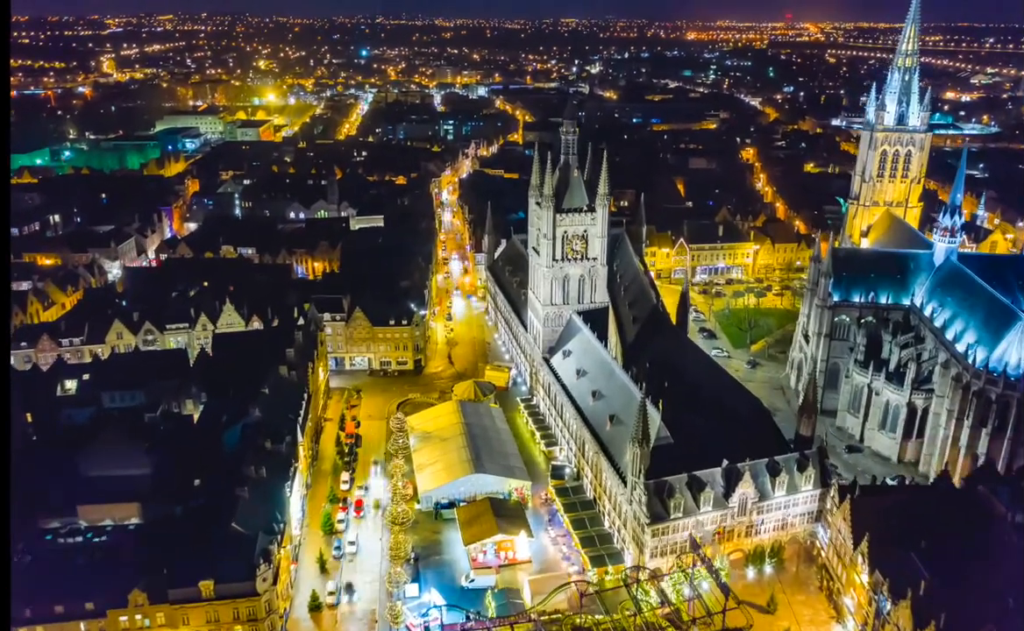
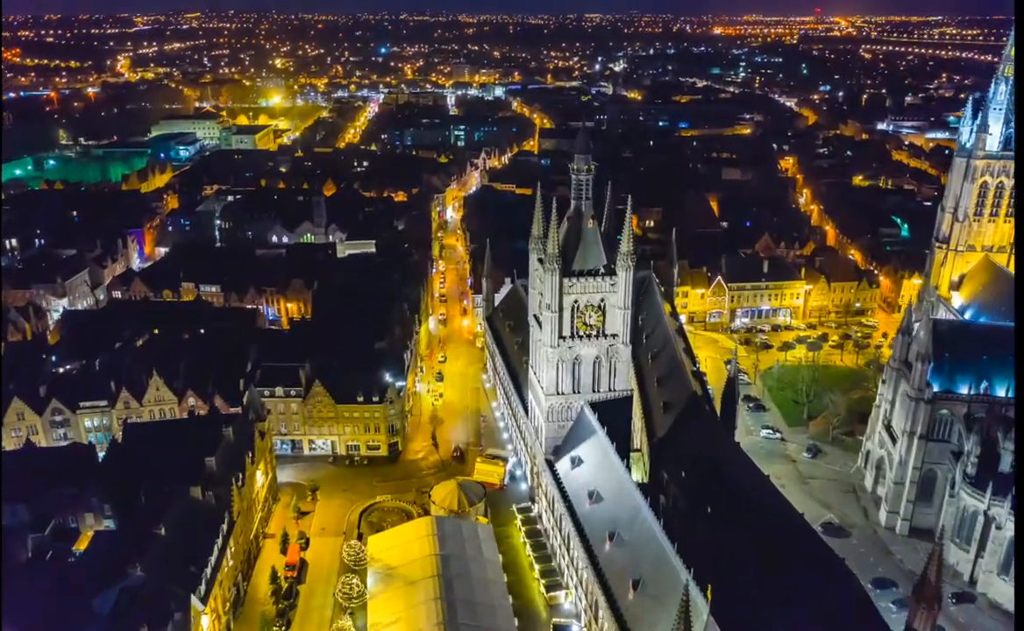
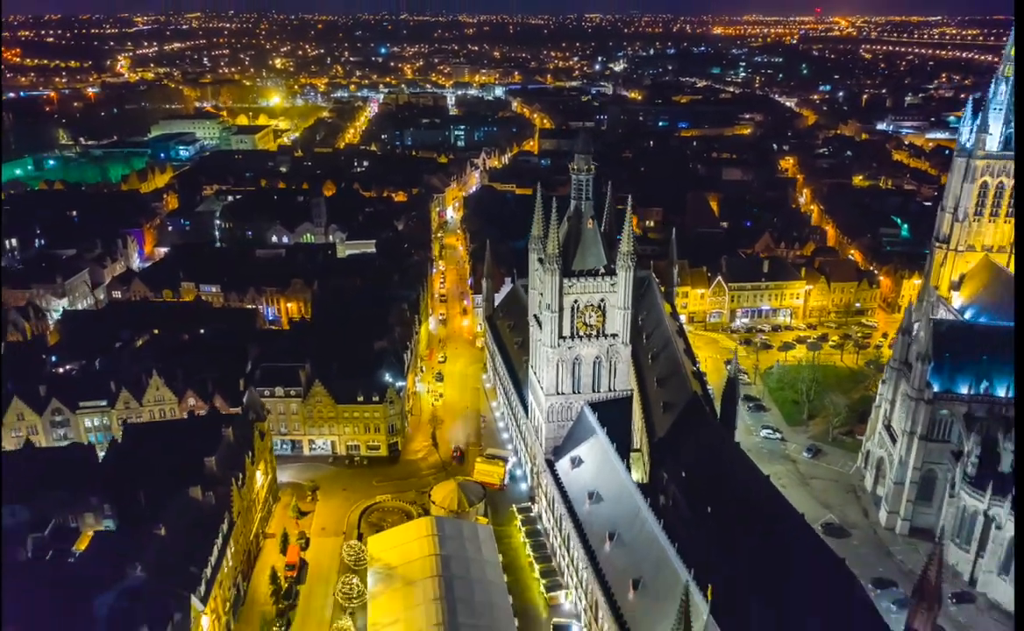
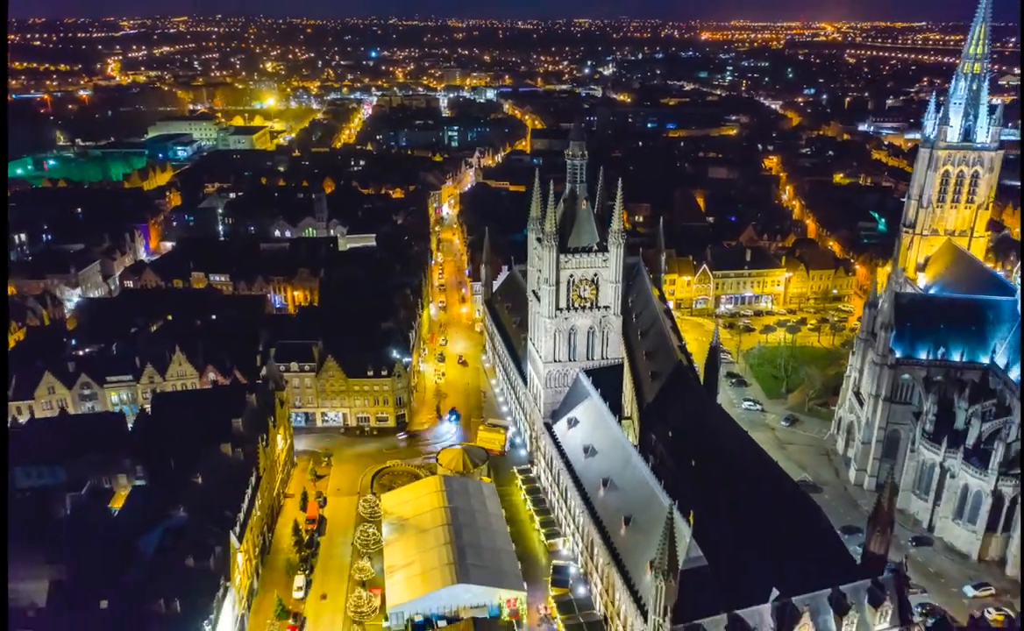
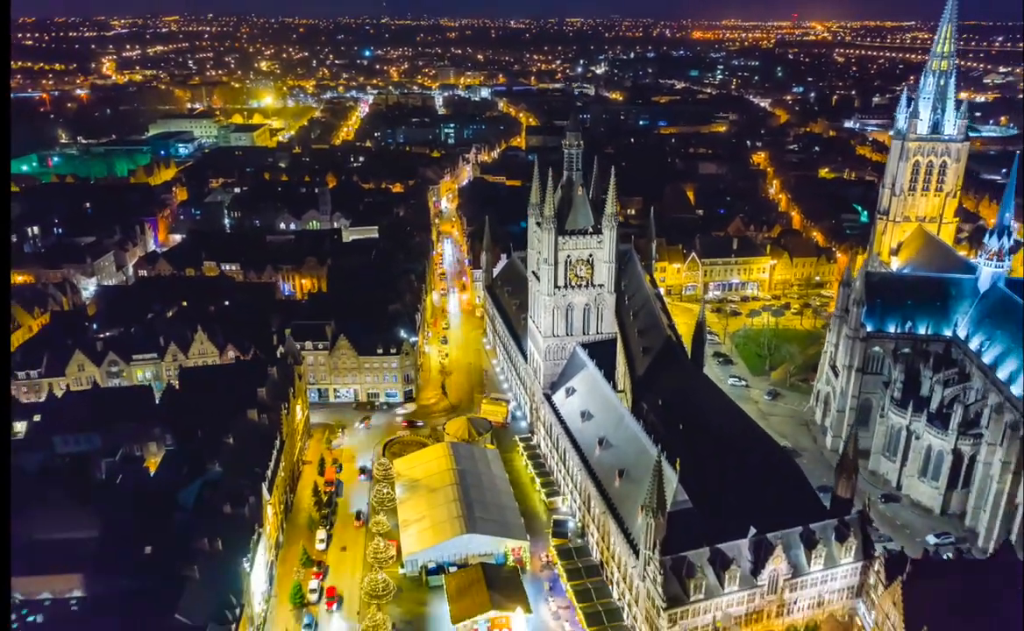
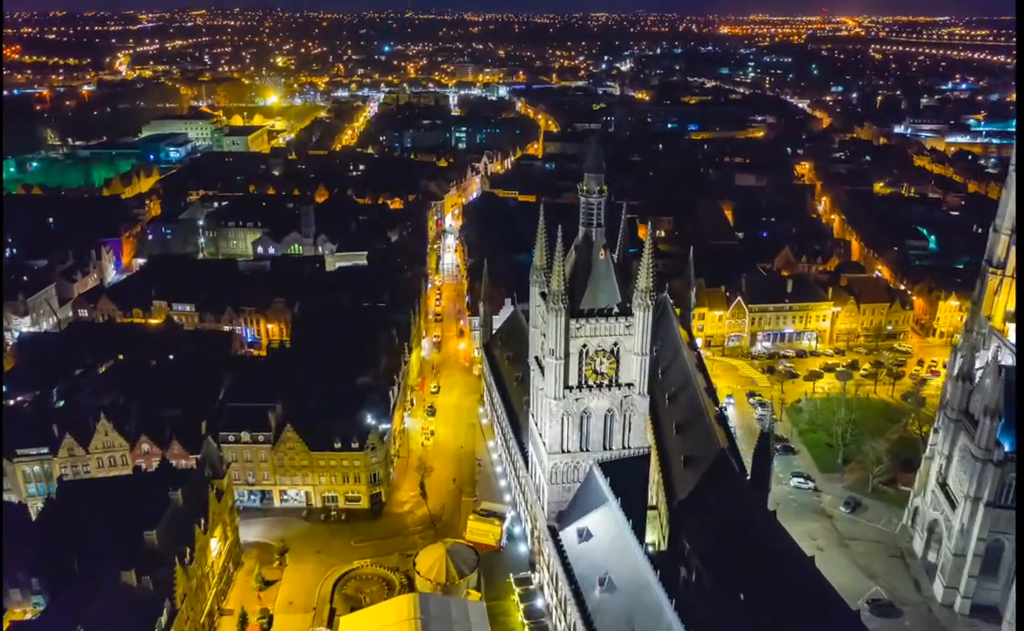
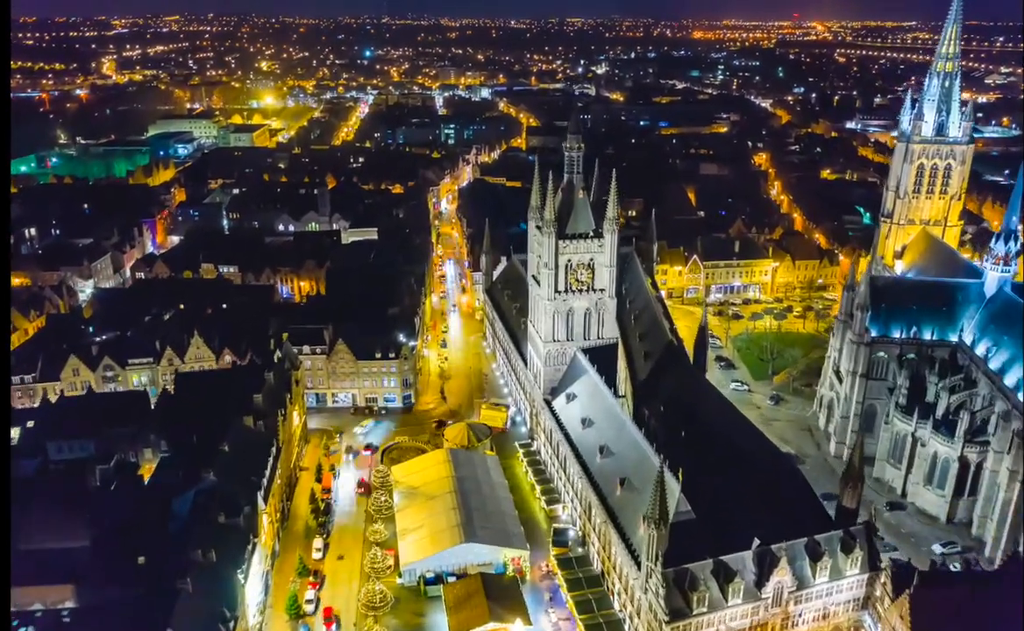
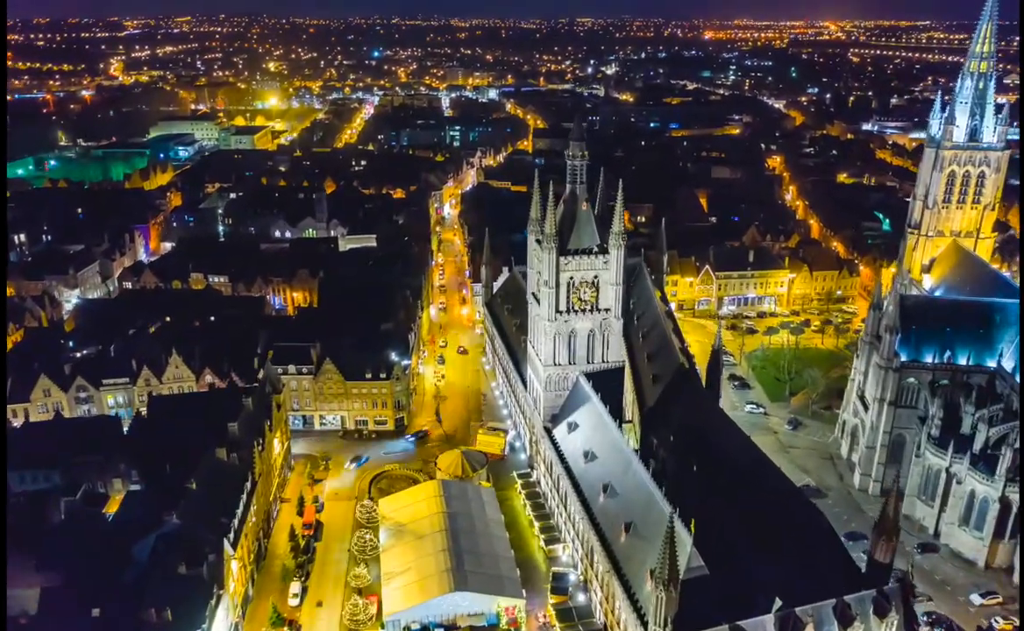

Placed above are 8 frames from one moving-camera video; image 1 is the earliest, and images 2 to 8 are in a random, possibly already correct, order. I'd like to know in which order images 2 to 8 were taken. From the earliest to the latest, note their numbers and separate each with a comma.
7, 8, 2, 6, 3, 4, 5
